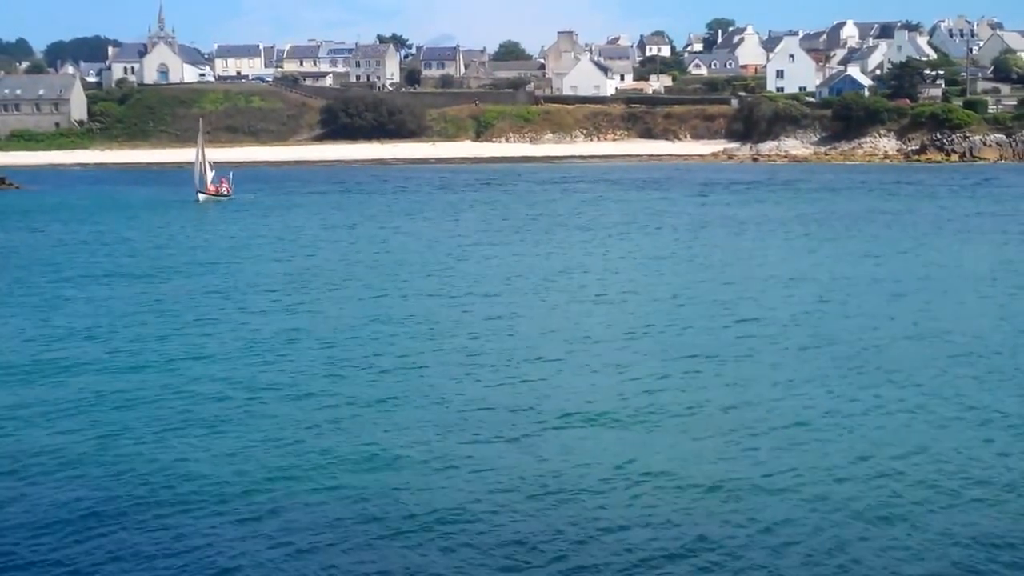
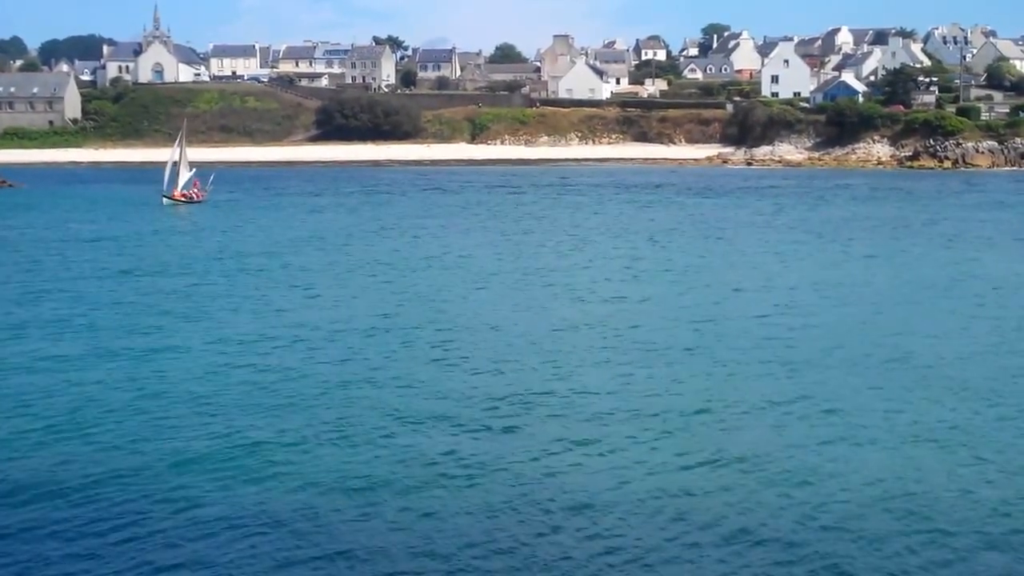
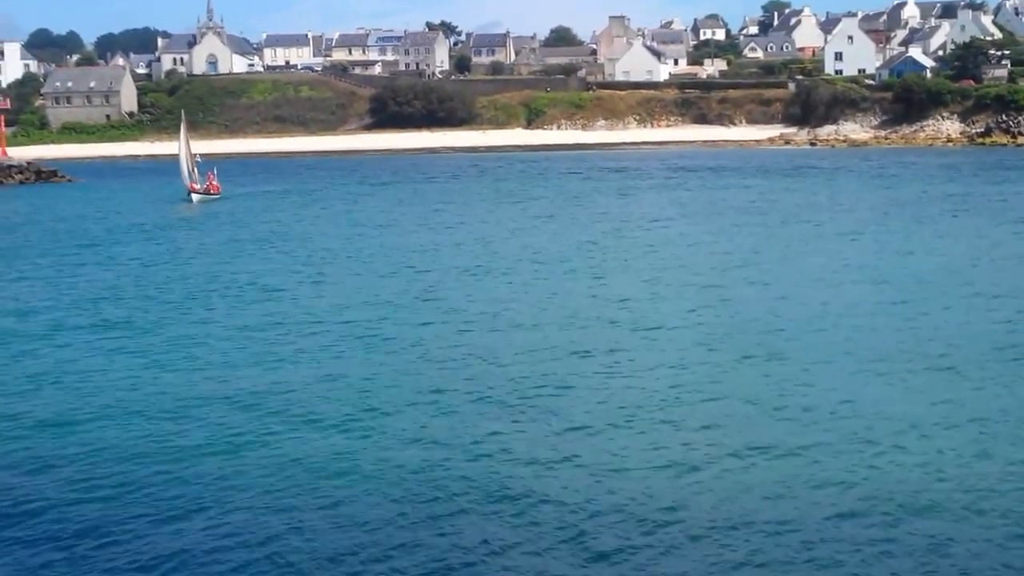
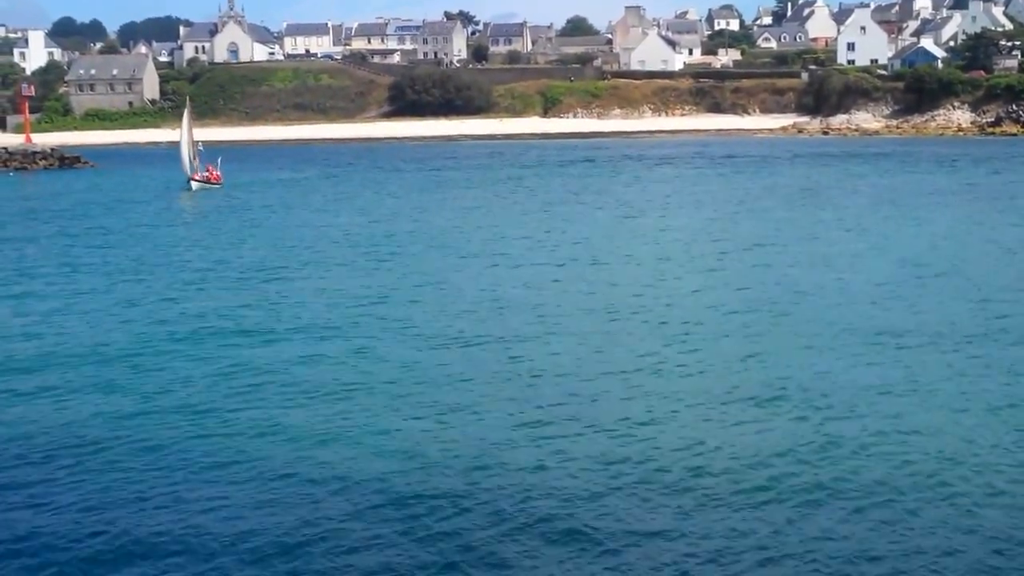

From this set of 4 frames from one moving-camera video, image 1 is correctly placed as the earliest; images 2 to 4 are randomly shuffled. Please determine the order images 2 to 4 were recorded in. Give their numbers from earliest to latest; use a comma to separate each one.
2, 3, 4
